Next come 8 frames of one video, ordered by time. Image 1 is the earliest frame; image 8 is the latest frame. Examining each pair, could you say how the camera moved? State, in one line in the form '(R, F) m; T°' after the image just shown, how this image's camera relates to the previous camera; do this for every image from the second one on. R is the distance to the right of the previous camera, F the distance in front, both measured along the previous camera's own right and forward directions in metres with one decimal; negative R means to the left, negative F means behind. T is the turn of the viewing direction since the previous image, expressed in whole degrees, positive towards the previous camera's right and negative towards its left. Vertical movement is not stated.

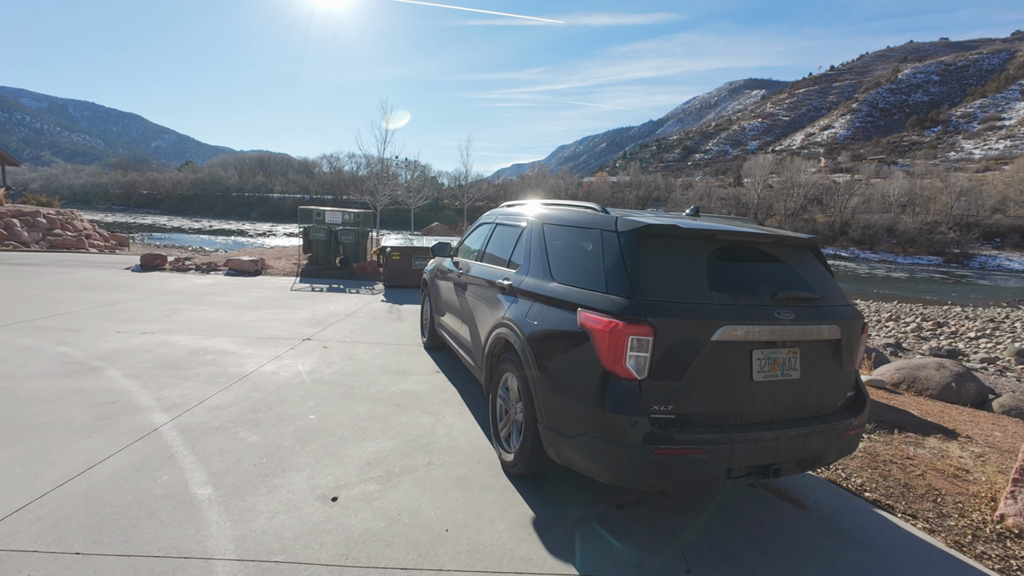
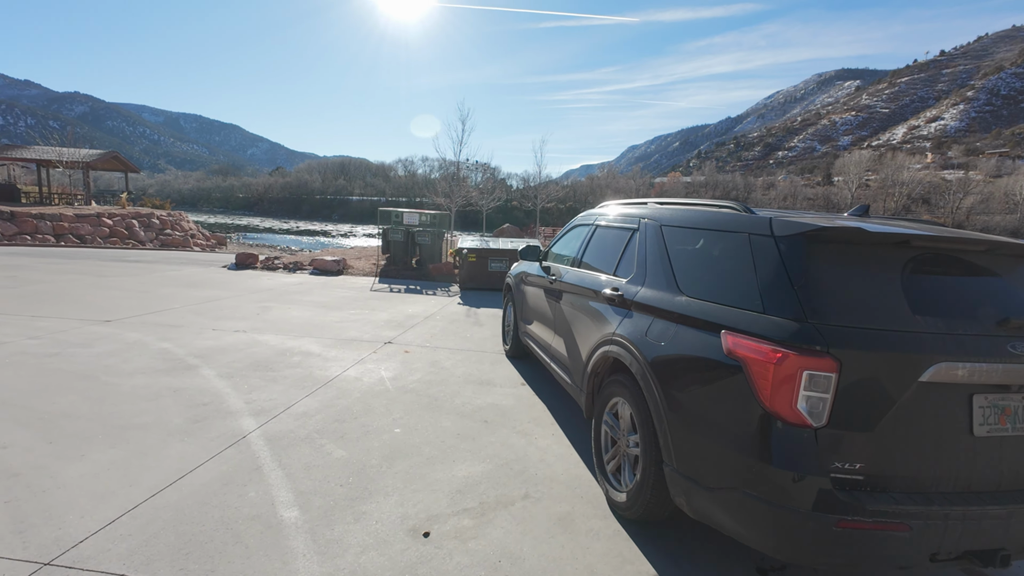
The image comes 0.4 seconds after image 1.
(-0.2, +0.3) m; -8°
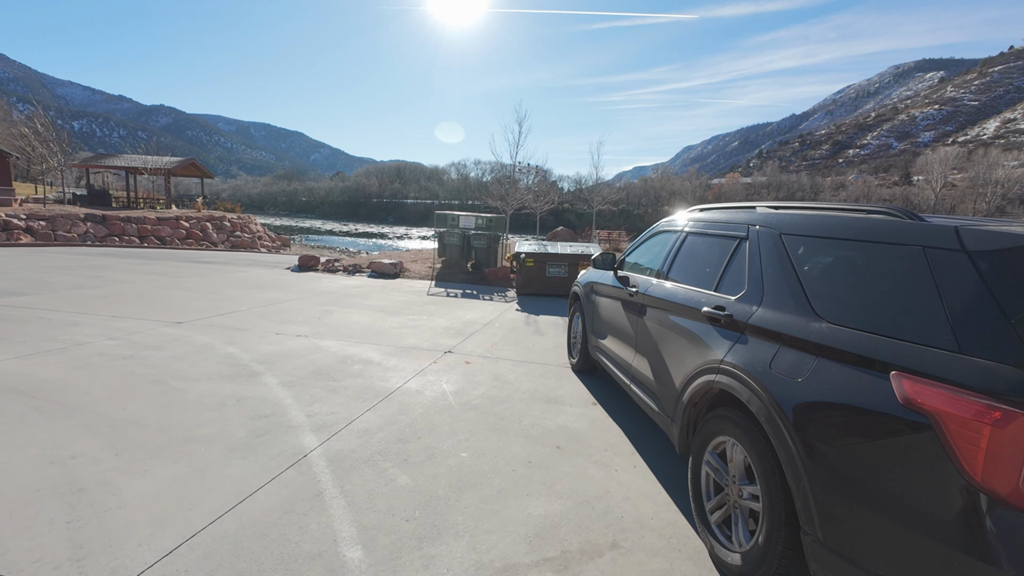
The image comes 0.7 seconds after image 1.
(-0.2, +0.3) m; -6°
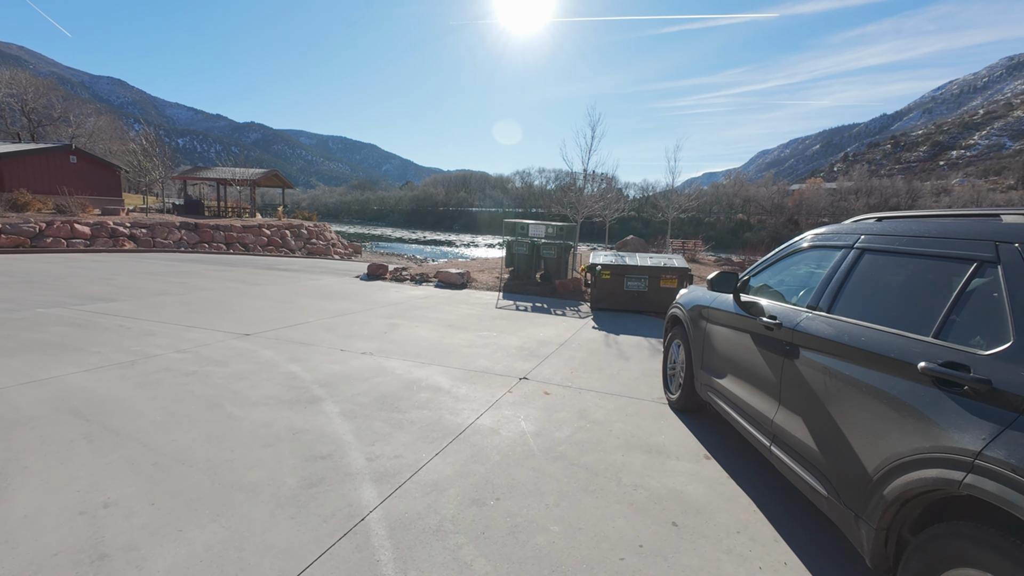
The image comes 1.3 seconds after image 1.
(-0.2, +0.6) m; -7°
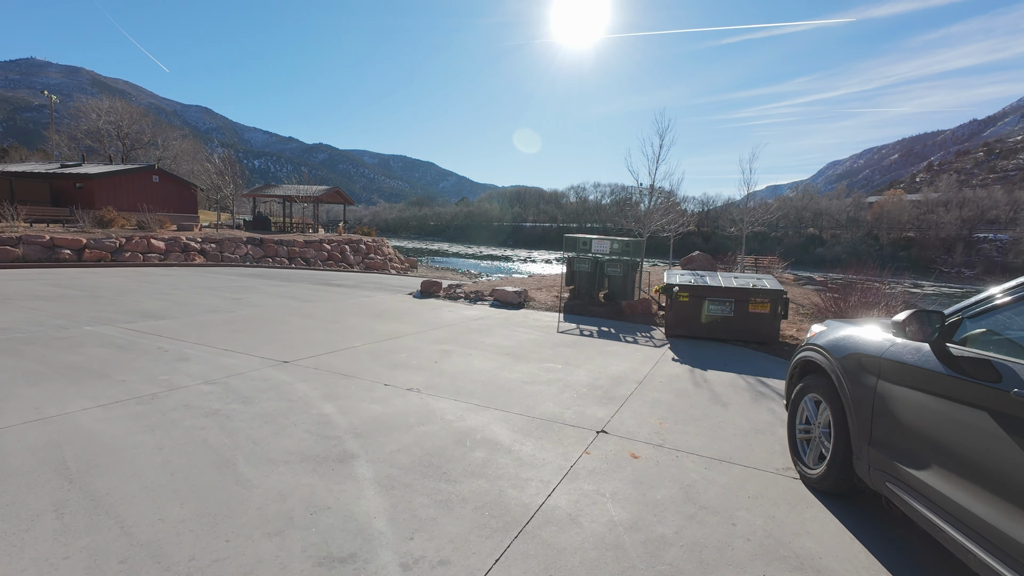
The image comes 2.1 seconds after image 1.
(-0.2, +0.8) m; -6°
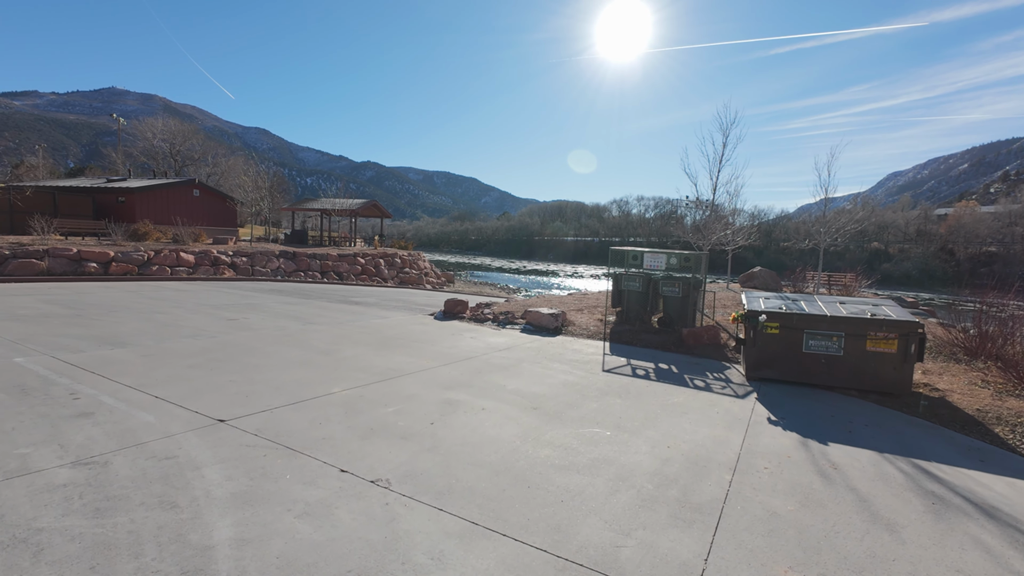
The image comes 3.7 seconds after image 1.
(+0.1, +1.6) m; -5°
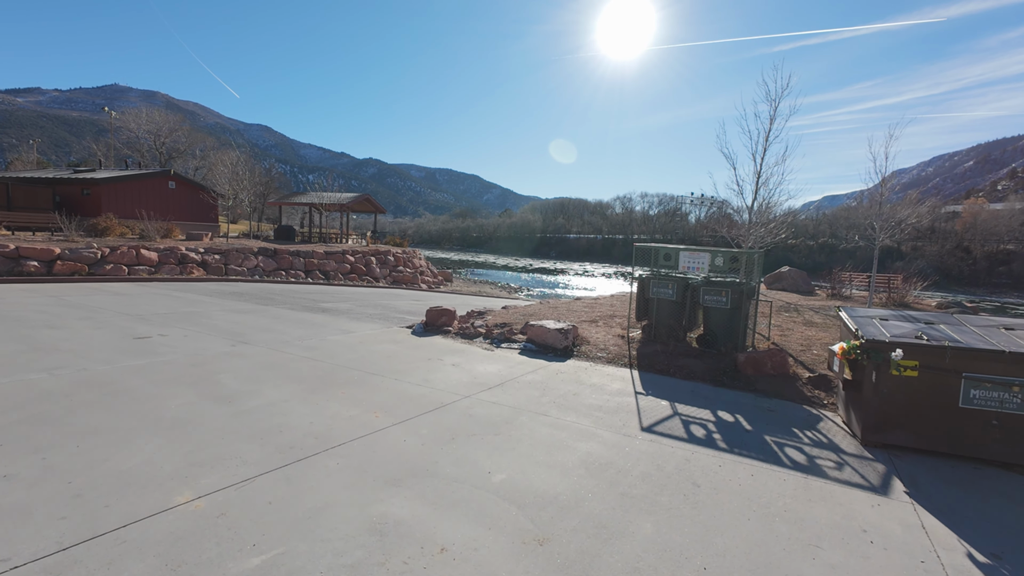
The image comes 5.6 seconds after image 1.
(+0.1, +2.0) m; 0°
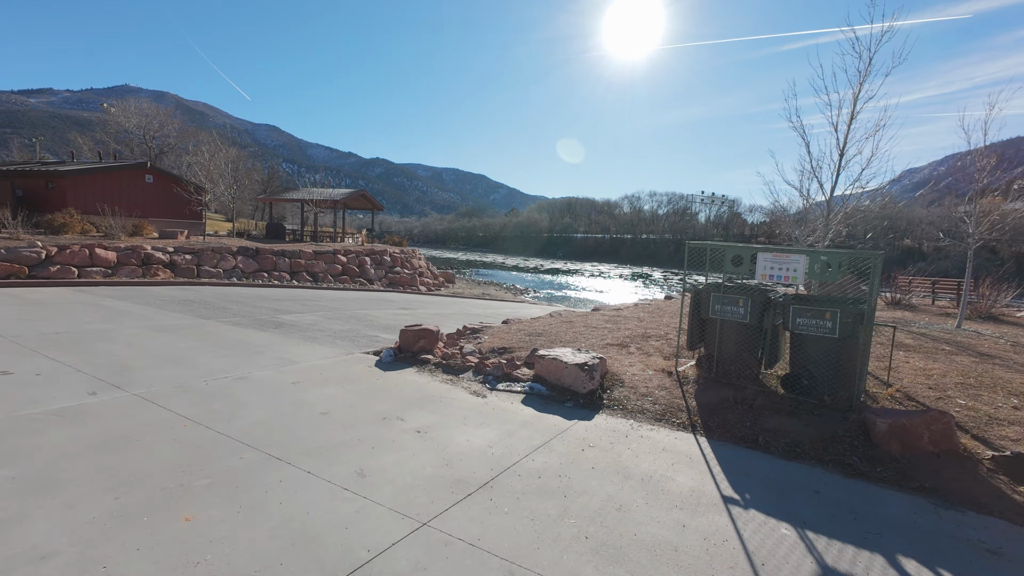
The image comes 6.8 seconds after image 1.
(+0.1, +2.2) m; -1°
